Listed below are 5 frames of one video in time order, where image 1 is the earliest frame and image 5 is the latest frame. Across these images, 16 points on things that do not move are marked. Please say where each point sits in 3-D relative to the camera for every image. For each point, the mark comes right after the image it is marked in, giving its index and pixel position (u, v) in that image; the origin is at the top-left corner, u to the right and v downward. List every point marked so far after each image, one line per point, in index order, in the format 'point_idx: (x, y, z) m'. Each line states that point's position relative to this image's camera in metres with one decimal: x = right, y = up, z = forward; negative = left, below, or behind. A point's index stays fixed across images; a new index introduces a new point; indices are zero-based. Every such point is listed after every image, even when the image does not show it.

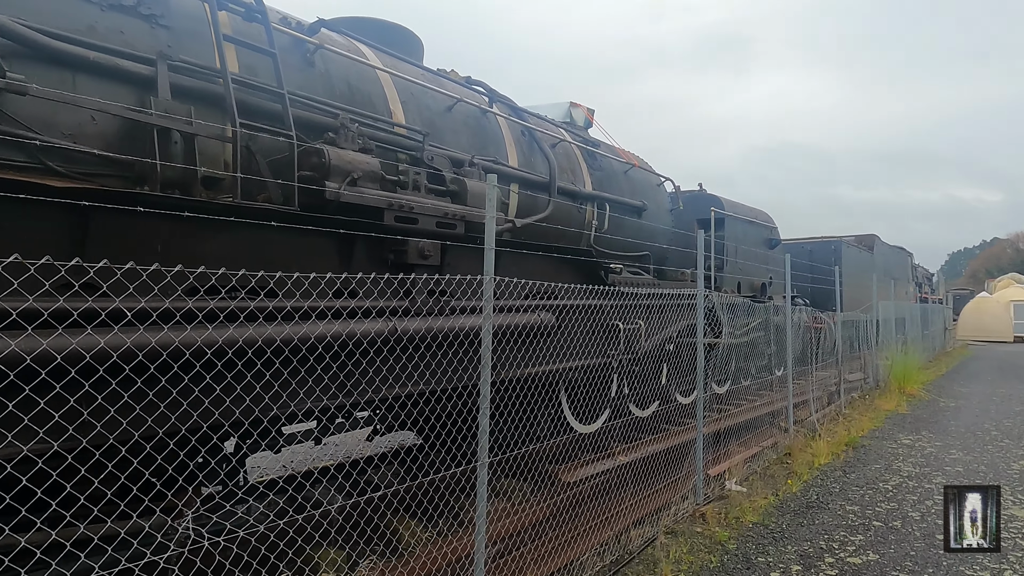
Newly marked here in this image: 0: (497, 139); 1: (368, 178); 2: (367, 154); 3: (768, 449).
0: (-0.1, +1.1, +5.1) m
1: (-0.8, +0.6, +3.6) m
2: (-0.8, +0.7, +3.6) m
3: (+2.5, -1.6, +6.5) m
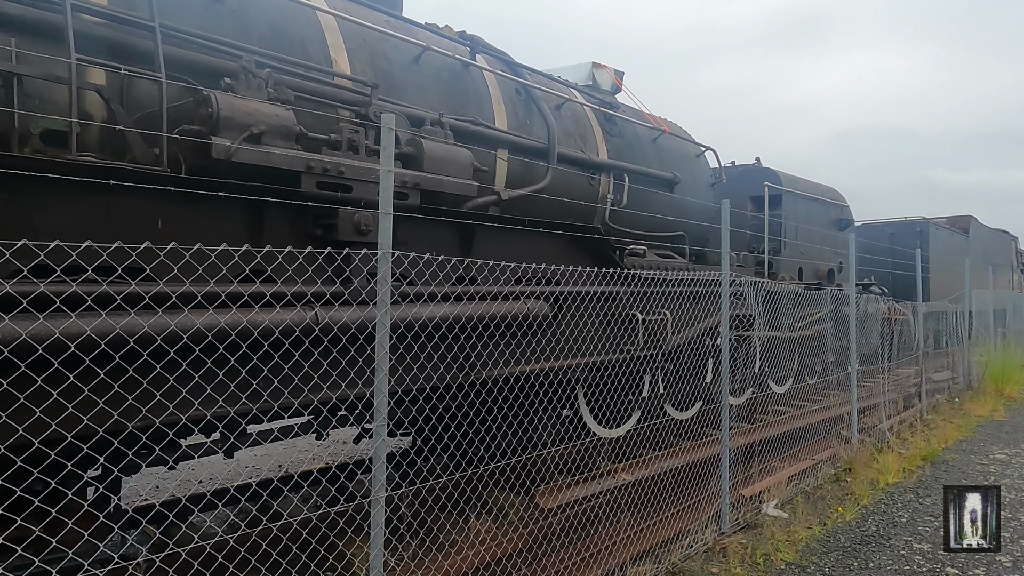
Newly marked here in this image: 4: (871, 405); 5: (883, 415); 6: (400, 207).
0: (-0.2, +1.2, +4.3) m
1: (-1.0, +0.7, +2.9) m
2: (-1.0, +0.8, +3.0) m
3: (+2.5, -1.5, +5.5) m
4: (+4.0, -1.3, +7.5) m
5: (+3.7, -1.3, +6.7) m
6: (-0.6, +0.4, +3.4) m
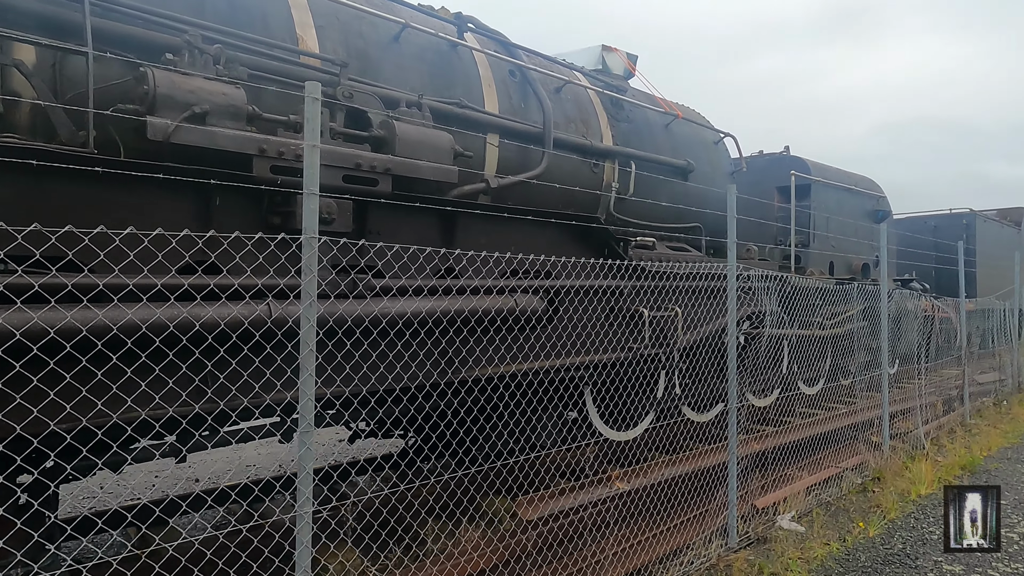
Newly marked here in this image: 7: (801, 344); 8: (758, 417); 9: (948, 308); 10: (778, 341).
0: (-0.3, +1.3, +4.1) m
1: (-1.2, +0.7, +2.7) m
2: (-1.2, +0.8, +2.7) m
3: (+2.6, -1.4, +5.1) m
4: (+4.1, -1.3, +7.0) m
5: (+3.8, -1.2, +6.3) m
6: (-0.7, +0.5, +3.2) m
7: (+3.3, -0.6, +7.4) m
8: (+2.6, -1.4, +7.0) m
9: (+5.1, -0.2, +7.8) m
10: (+2.9, -0.6, +7.1) m
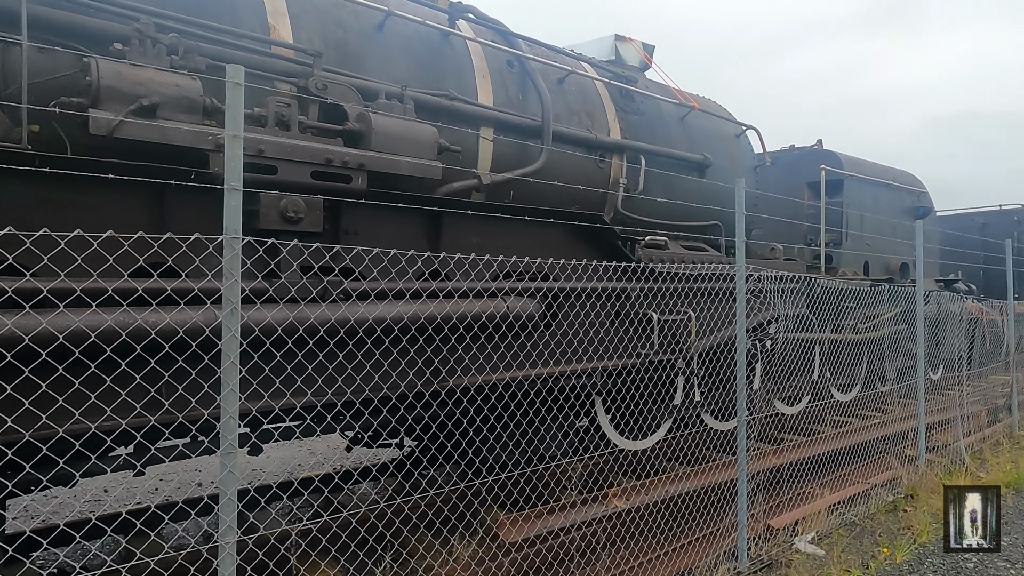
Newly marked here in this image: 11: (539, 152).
0: (-0.3, +1.3, +3.9) m
1: (-1.3, +0.7, +2.5) m
2: (-1.3, +0.8, +2.6) m
3: (+2.6, -1.4, +4.7) m
4: (+4.3, -1.3, +6.5) m
5: (+3.9, -1.3, +5.8) m
6: (-0.8, +0.4, +3.0) m
7: (+3.4, -0.6, +7.0) m
8: (+2.7, -1.4, +6.6) m
9: (+5.3, -0.2, +7.3) m
10: (+3.0, -0.6, +6.7) m
11: (+0.2, +0.8, +4.1) m
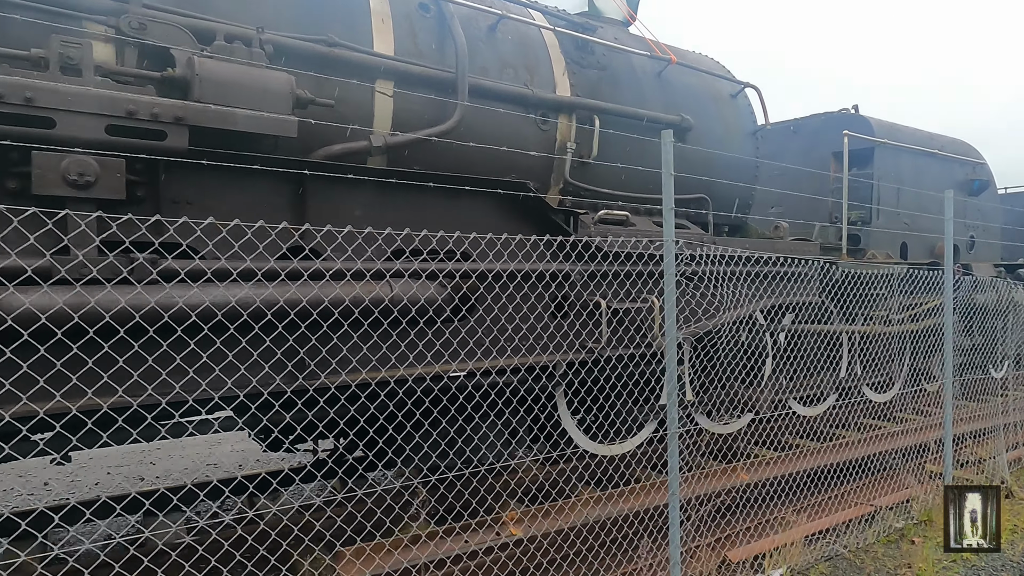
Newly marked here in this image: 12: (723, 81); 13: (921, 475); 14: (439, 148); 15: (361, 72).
0: (-0.8, +1.4, +3.3) m
1: (-1.9, +0.8, +2.1) m
2: (-1.9, +0.9, +2.1) m
3: (+2.2, -1.3, +3.9) m
4: (+4.0, -1.1, +5.5) m
5: (+3.6, -1.1, +4.9) m
6: (-1.3, +0.5, +2.5) m
7: (+3.2, -0.5, +6.1) m
8: (+2.5, -1.2, +5.8) m
9: (+5.1, -0.1, +6.2) m
10: (+2.8, -0.4, +5.8) m
11: (-0.3, +0.9, +3.5) m
12: (+1.6, +1.6, +5.1) m
13: (+2.7, -1.3, +4.5) m
14: (-0.4, +0.7, +3.5) m
15: (-0.7, +1.0, +3.2) m
